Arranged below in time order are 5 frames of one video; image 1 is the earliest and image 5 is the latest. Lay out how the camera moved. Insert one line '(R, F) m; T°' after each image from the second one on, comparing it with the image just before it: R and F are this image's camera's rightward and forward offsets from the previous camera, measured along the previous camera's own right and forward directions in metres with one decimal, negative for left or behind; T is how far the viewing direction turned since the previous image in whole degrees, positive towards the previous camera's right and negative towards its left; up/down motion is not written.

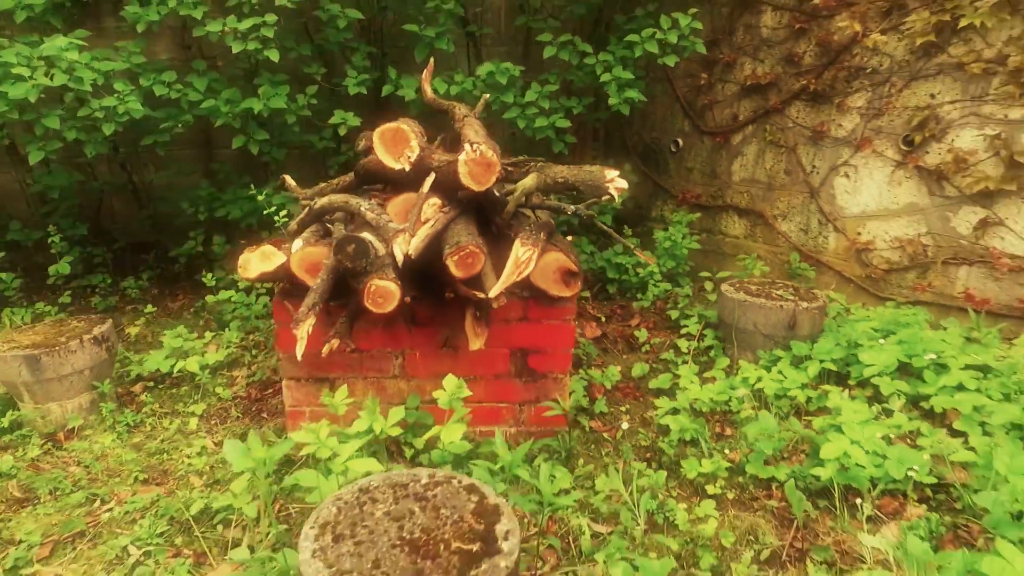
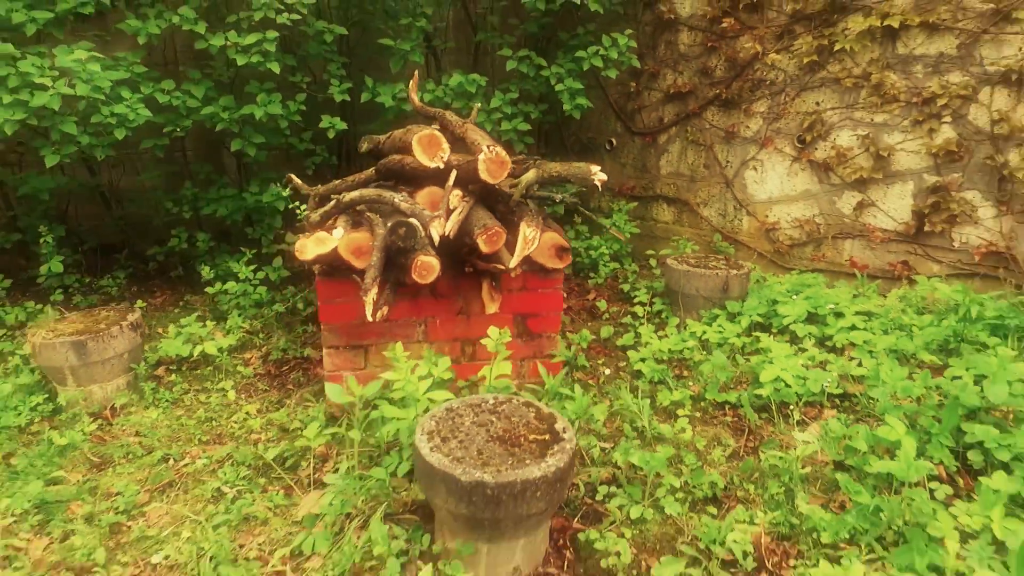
(-0.3, -0.4) m; +8°
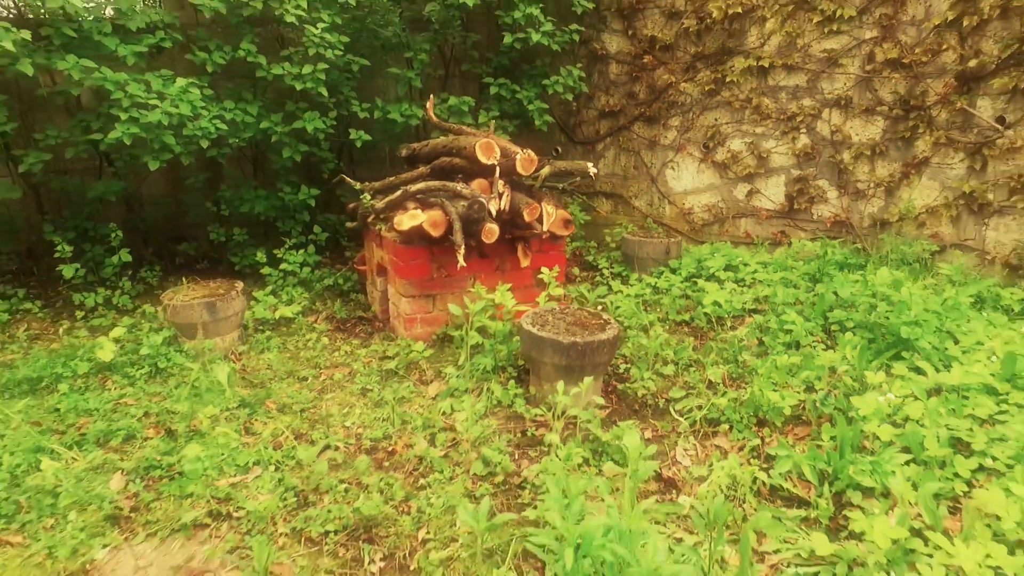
(-0.7, -0.9) m; +10°
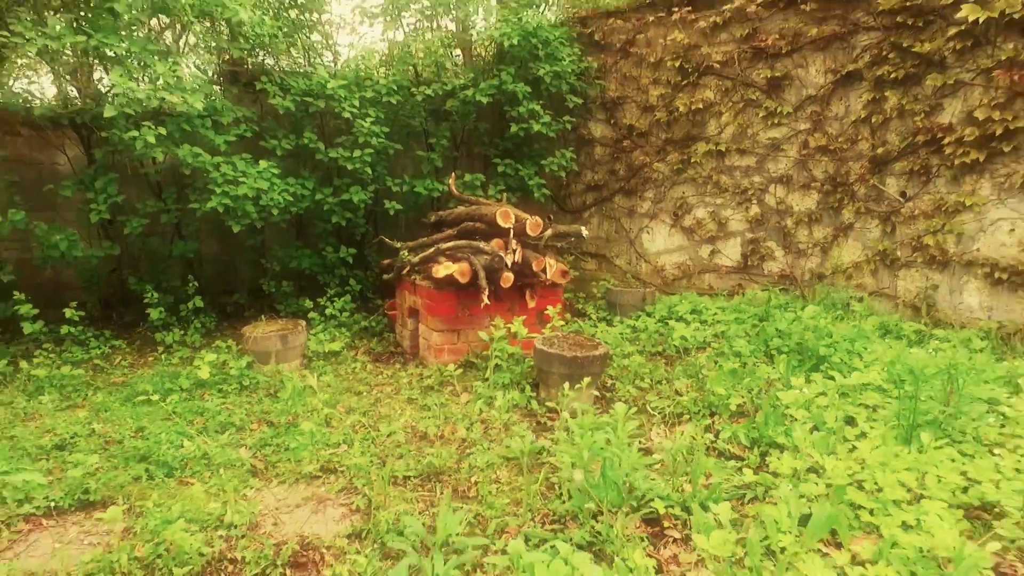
(-0.2, -0.8) m; +1°
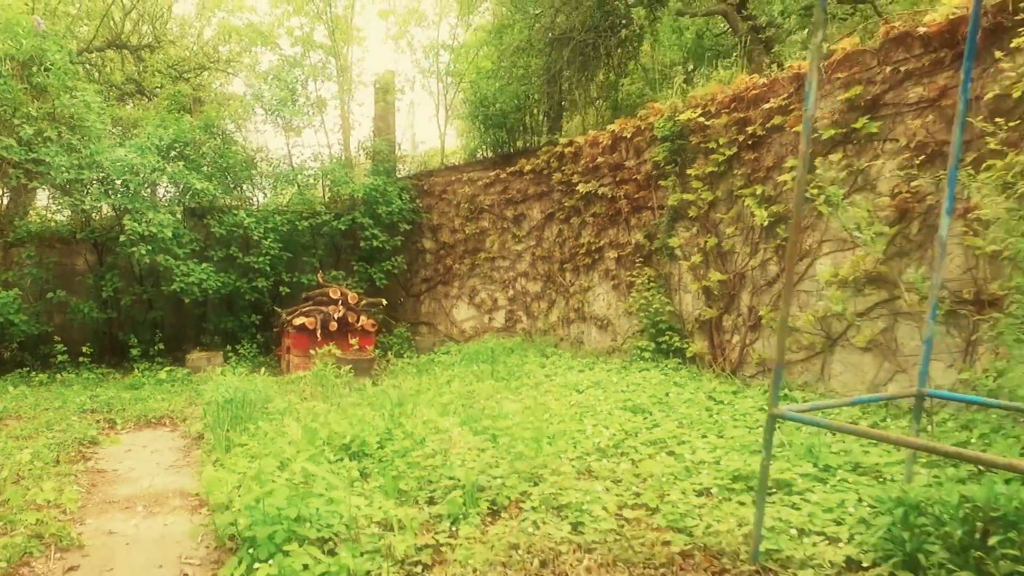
(+1.5, -3.2) m; +3°
